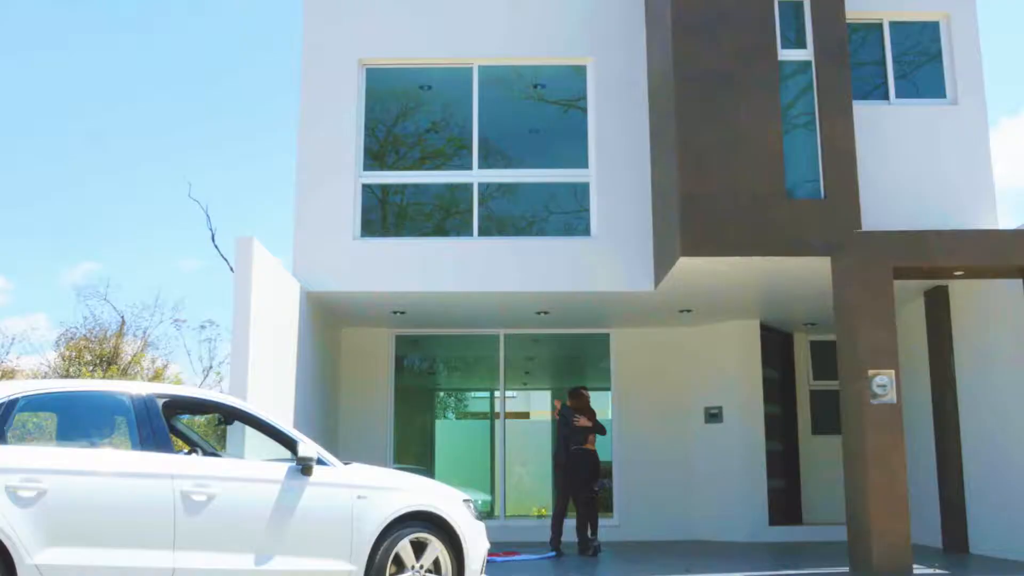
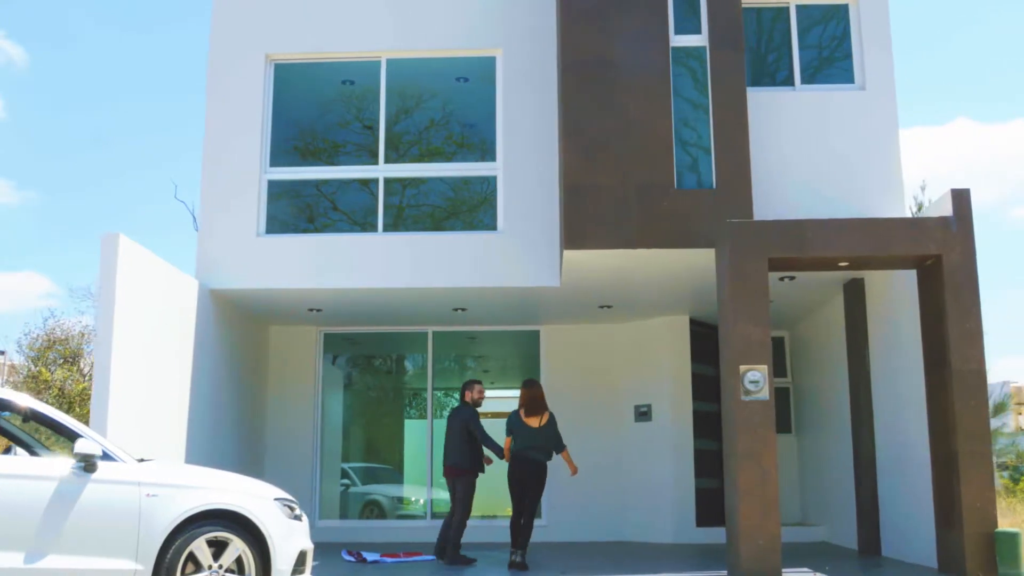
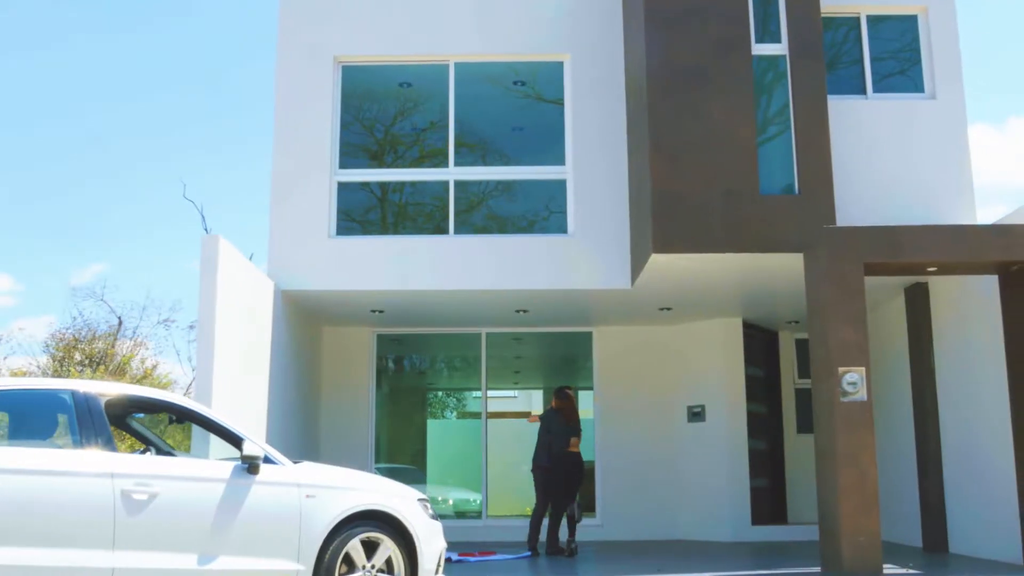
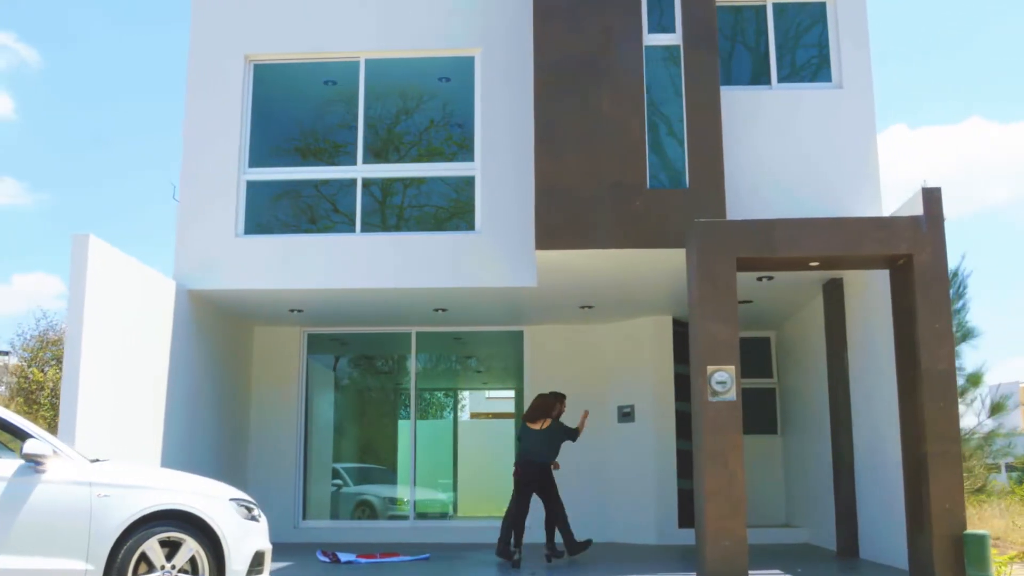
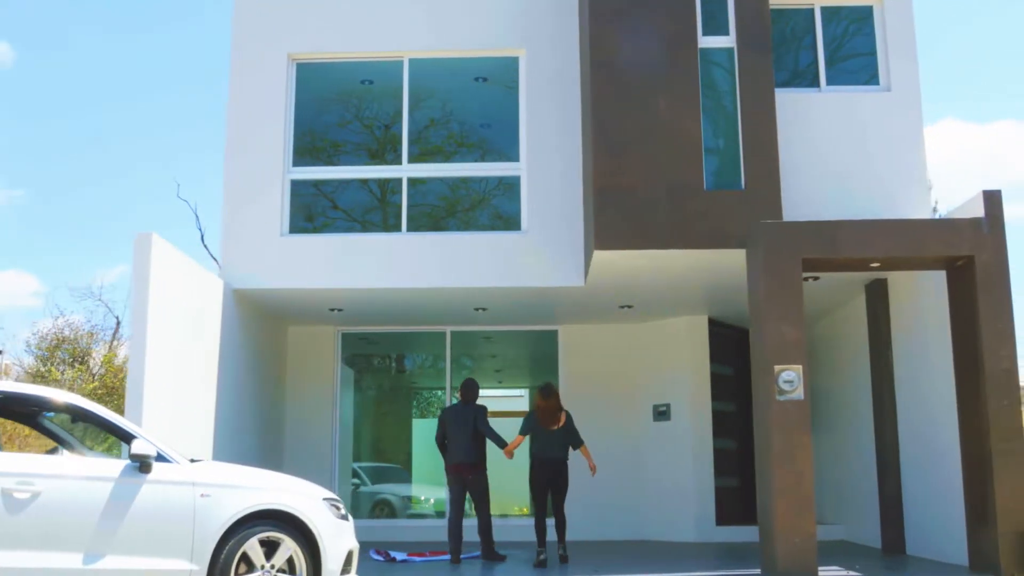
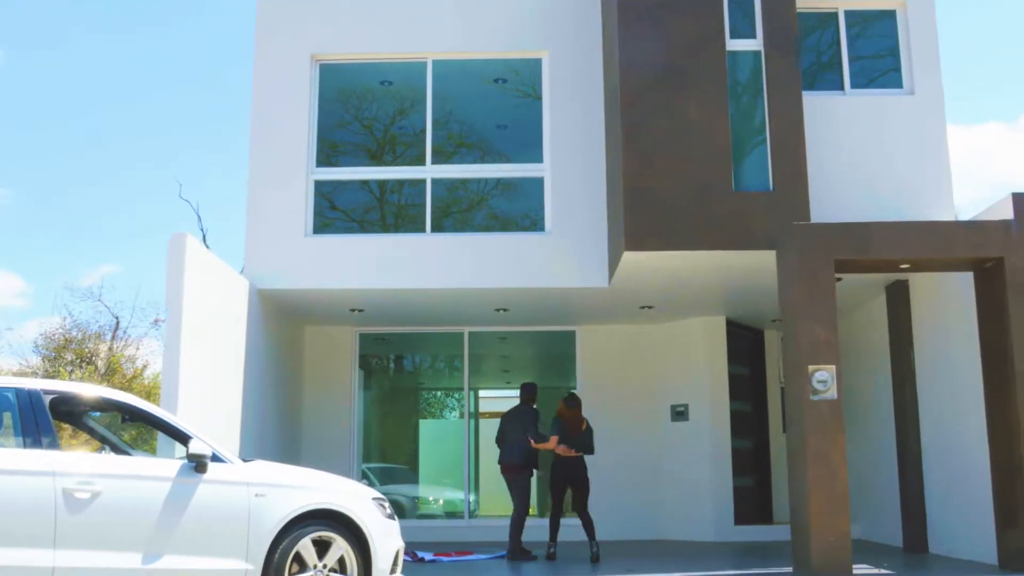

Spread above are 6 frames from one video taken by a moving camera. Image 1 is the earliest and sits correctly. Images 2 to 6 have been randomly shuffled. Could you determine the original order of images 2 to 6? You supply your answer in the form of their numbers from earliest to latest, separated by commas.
3, 6, 5, 2, 4
